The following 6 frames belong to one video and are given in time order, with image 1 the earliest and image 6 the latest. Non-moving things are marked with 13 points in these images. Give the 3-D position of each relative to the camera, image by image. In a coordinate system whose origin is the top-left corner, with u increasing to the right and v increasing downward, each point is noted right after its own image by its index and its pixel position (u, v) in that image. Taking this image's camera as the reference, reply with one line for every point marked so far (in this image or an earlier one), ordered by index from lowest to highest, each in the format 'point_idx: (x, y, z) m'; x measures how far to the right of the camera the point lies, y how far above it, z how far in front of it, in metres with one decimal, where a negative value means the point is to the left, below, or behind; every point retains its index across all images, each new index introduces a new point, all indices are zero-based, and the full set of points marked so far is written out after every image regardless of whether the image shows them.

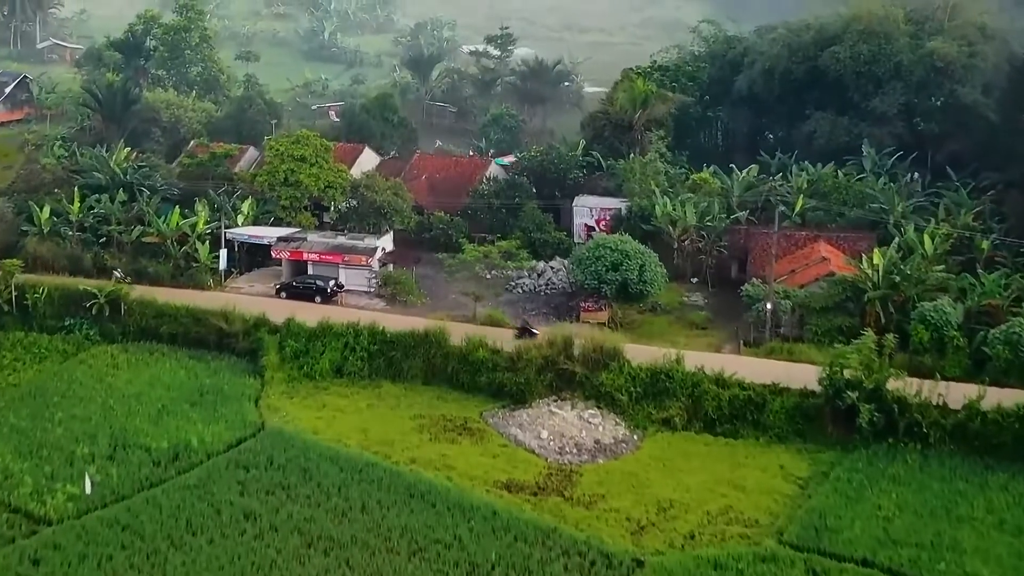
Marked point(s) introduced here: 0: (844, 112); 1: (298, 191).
0: (+5.3, +2.8, +15.8) m
1: (-2.8, +1.3, +13.2) m
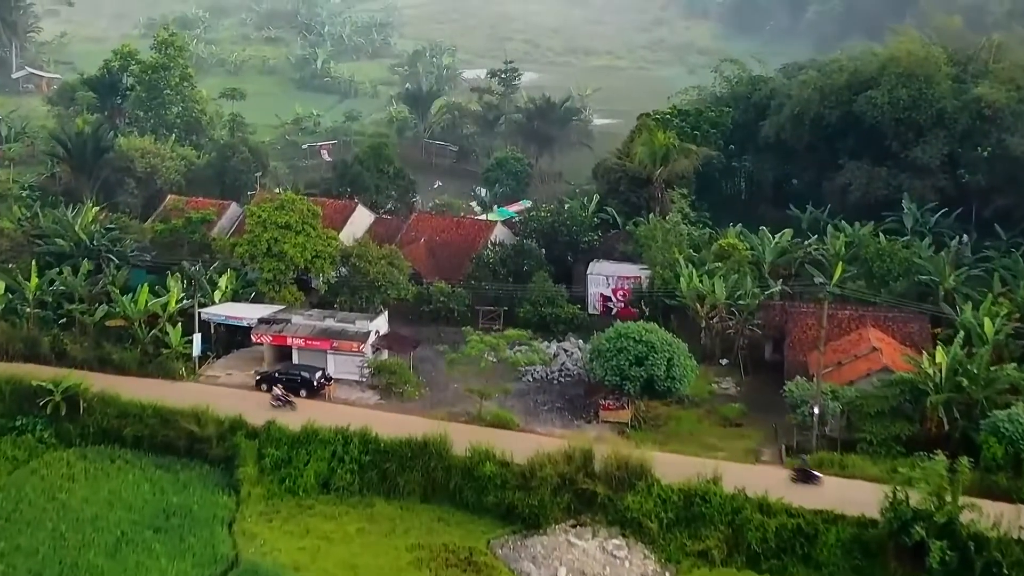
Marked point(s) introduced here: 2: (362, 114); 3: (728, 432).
0: (+5.4, +1.9, +14.5) m
1: (-2.7, +0.3, +11.8) m
2: (-3.0, +3.5, +19.8) m
3: (+2.2, -1.5, +10.2) m
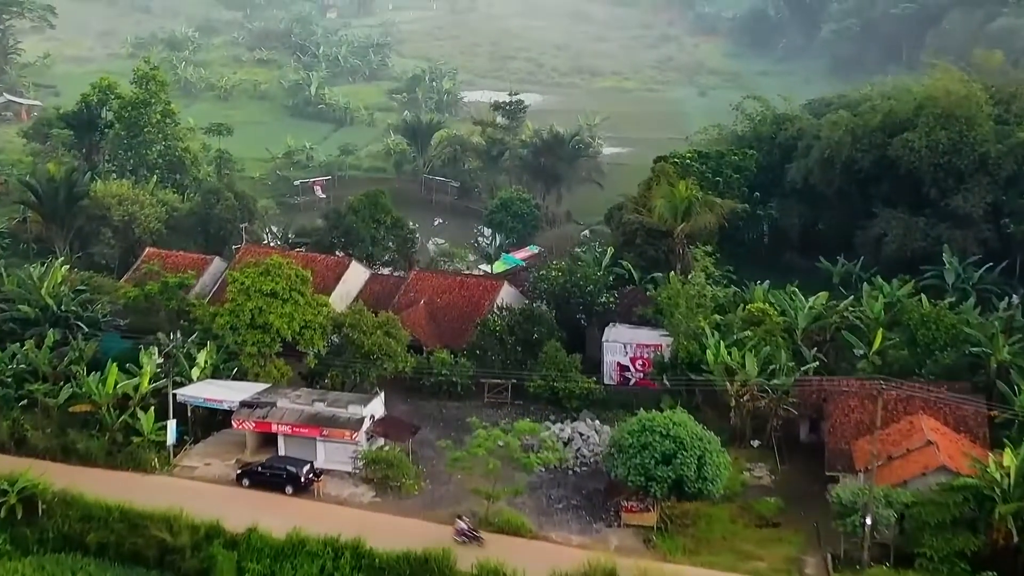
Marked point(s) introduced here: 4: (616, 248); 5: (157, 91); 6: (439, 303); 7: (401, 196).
0: (+5.5, +1.1, +13.4) m
1: (-2.6, -0.5, +10.7) m
2: (-2.9, +2.7, +18.7) m
3: (+2.3, -2.3, +9.1) m
4: (+1.4, +0.5, +13.0) m
5: (-5.7, +3.1, +15.6) m
6: (-0.9, -0.2, +12.0) m
7: (-2.0, +1.6, +17.8) m
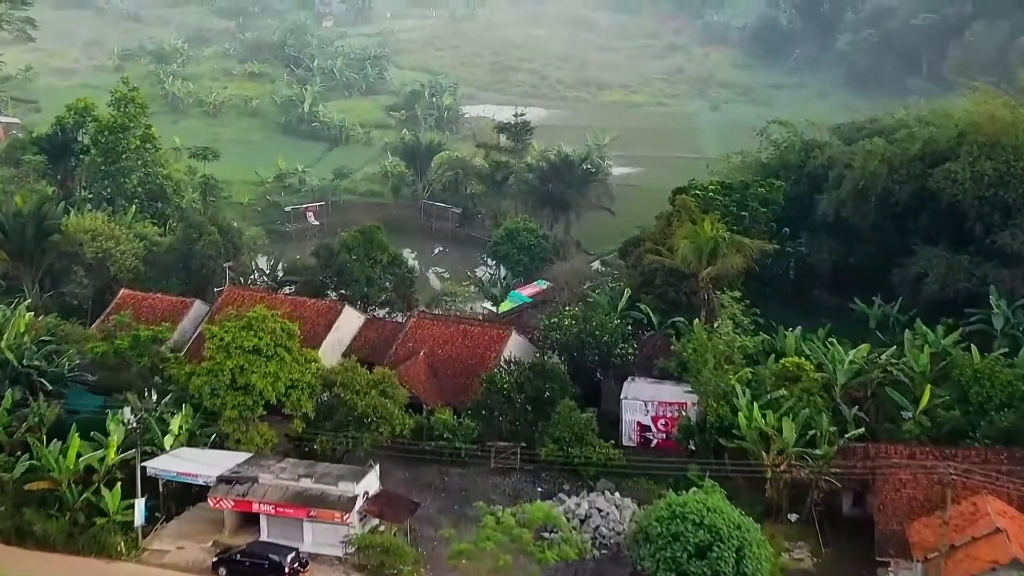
0: (+5.6, +0.5, +12.3) m
1: (-2.5, -1.0, +9.6) m
2: (-2.9, +2.1, +17.6) m
3: (+2.4, -2.8, +8.0) m
4: (+1.5, 0.0, +11.9) m
5: (-5.6, +2.6, +14.5) m
6: (-0.8, -0.7, +10.9) m
7: (-1.9, +1.0, +16.8) m
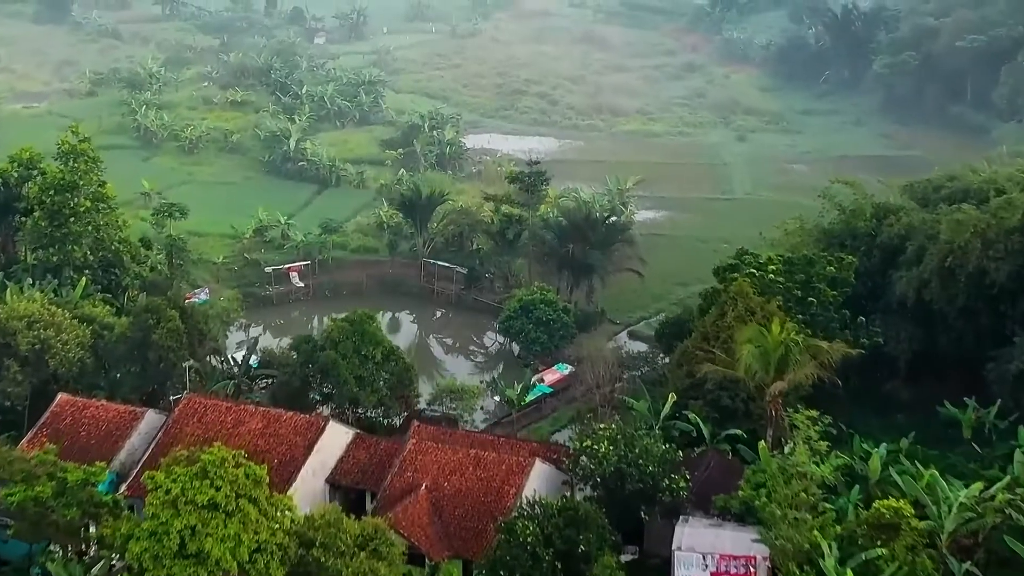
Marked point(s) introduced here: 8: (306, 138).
0: (+5.8, -0.5, +10.2) m
1: (-2.3, -2.1, +7.5) m
2: (-2.7, +1.1, +15.5) m
3: (+2.7, -3.9, +5.9) m
4: (+1.7, -1.1, +9.8) m
5: (-5.4, +1.5, +12.4) m
6: (-0.6, -1.8, +8.8) m
7: (-1.7, 0.0, +14.7) m
8: (-4.0, +2.9, +19.2) m
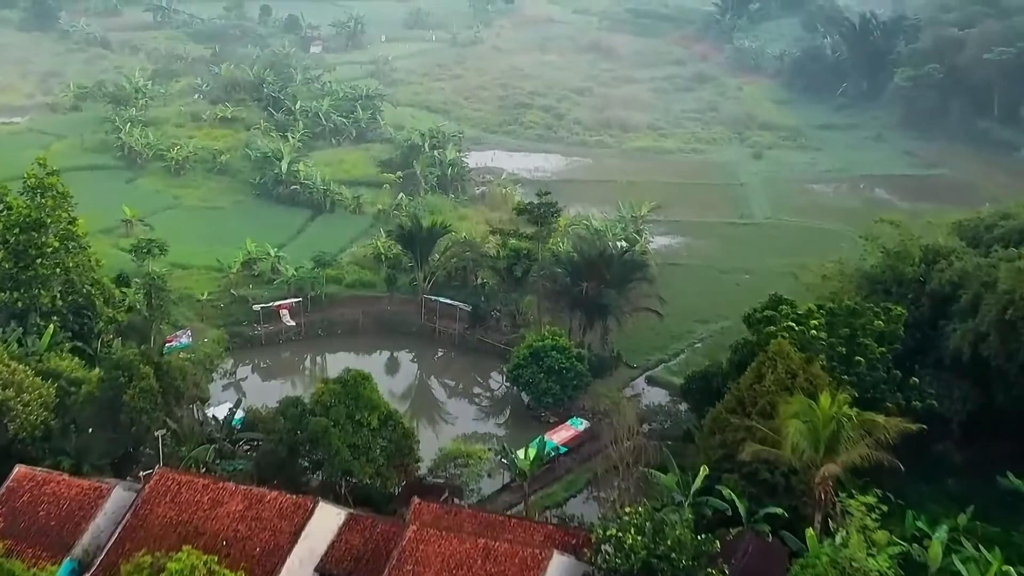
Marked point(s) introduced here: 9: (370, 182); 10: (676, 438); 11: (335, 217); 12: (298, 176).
0: (+5.9, -1.1, +9.2) m
1: (-2.2, -2.6, +6.4) m
2: (-2.6, +0.5, +14.4) m
3: (+2.8, -4.4, +4.9) m
4: (+1.8, -1.6, +8.7) m
5: (-5.3, +1.0, +11.4) m
6: (-0.5, -2.3, +7.7) m
7: (-1.6, -0.5, +13.6) m
8: (-3.9, +2.4, +18.1) m
9: (-2.6, +2.0, +18.3) m
10: (+1.8, -1.6, +10.6) m
11: (-3.2, +1.0, +15.4) m
12: (-3.8, +1.8, +15.7) m
